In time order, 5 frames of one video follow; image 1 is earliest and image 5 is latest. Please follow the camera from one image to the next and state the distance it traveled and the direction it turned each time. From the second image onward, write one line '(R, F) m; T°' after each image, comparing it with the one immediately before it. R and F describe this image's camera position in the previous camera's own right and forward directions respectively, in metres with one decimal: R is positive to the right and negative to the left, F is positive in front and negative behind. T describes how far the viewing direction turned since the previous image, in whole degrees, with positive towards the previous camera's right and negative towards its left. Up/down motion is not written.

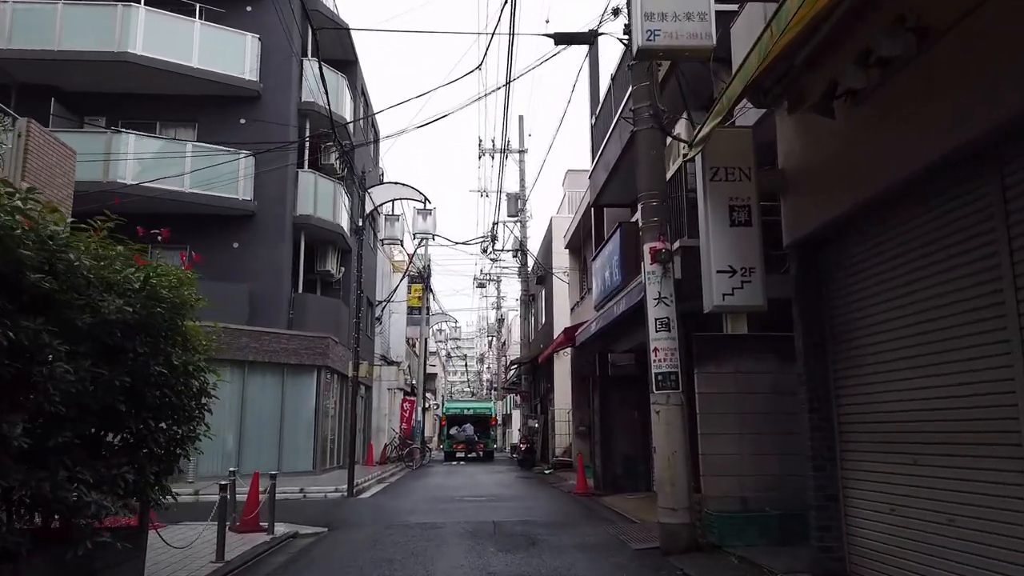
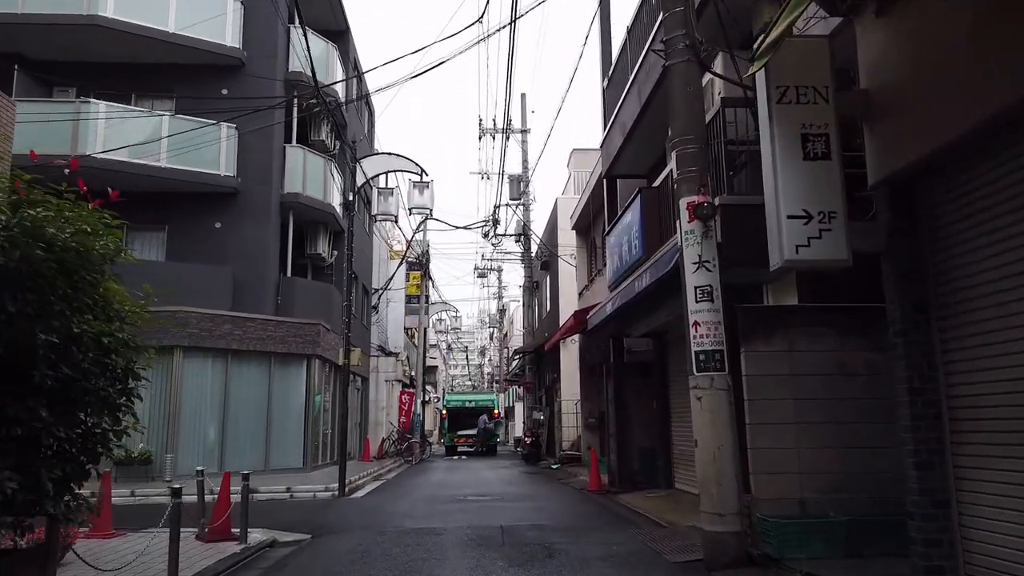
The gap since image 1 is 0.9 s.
(-0.1, +1.5) m; 0°
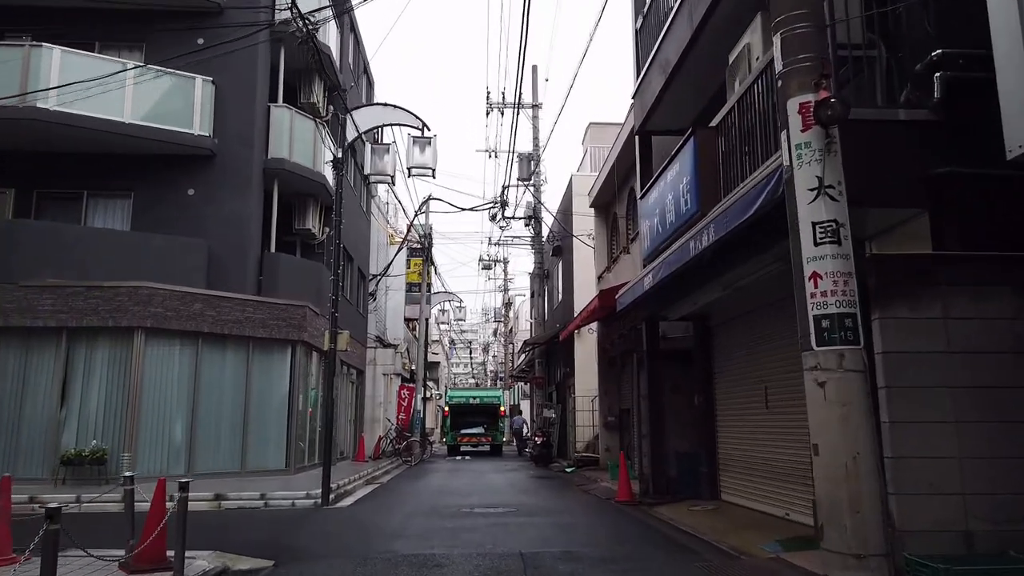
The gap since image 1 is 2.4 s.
(-0.2, +2.4) m; 0°
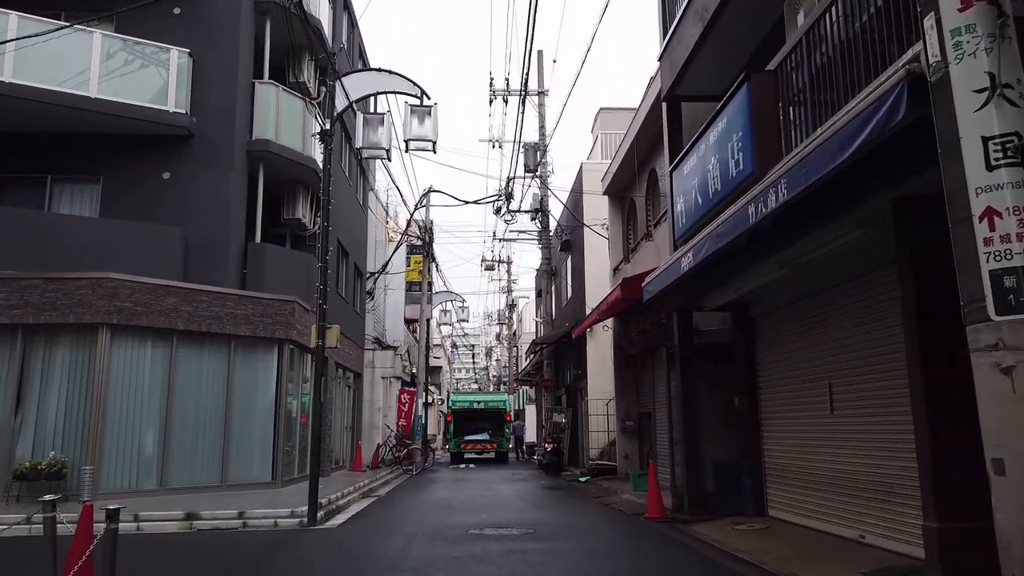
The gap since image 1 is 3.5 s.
(-0.2, +1.7) m; 0°
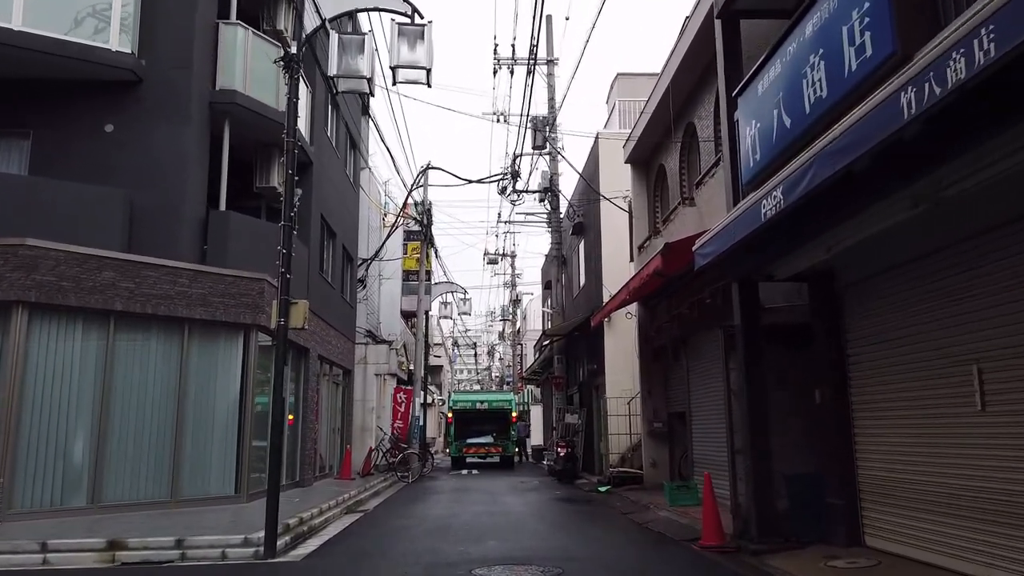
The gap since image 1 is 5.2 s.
(-0.2, +2.6) m; 0°
